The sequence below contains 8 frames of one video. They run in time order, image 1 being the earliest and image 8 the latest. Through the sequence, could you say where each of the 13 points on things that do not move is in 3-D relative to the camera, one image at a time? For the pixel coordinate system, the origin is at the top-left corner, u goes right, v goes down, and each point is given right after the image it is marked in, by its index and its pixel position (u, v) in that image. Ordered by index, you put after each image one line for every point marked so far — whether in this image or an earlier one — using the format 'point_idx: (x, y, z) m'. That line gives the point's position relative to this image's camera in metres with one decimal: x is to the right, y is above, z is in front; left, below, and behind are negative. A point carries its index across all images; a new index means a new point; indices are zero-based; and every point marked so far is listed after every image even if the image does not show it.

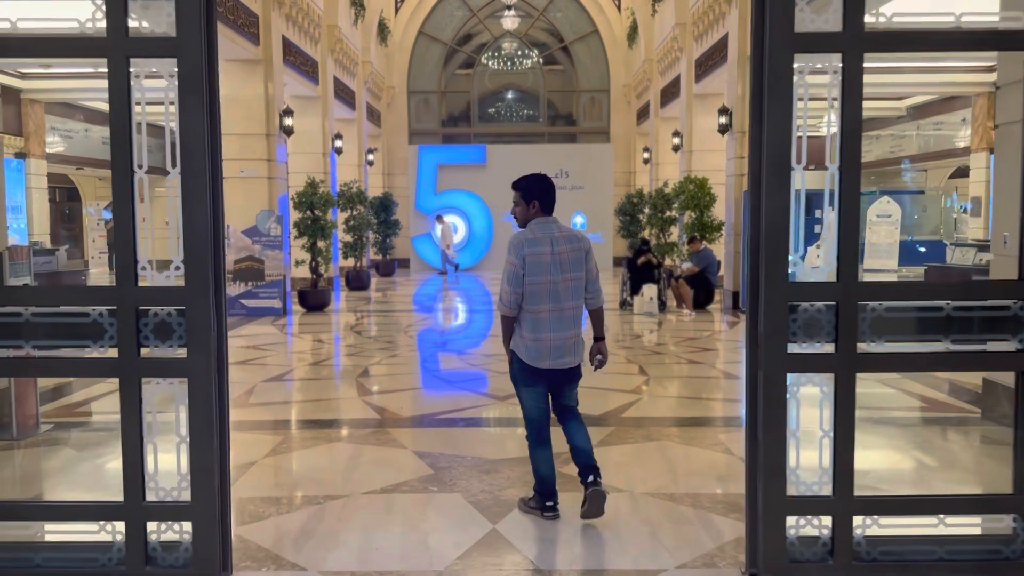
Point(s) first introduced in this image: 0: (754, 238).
0: (+0.9, +0.2, +3.1) m
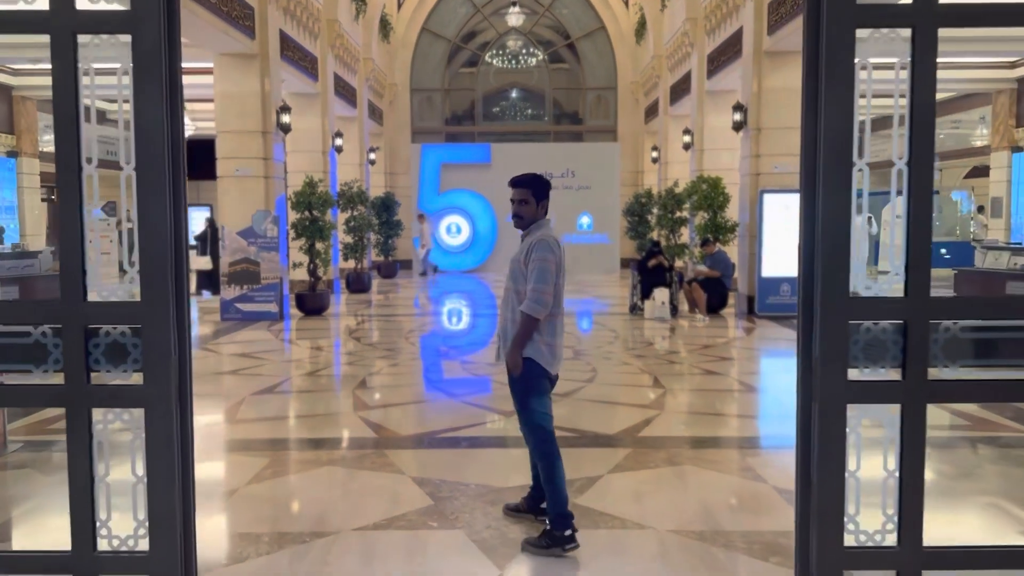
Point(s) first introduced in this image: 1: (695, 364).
0: (+0.9, +0.1, +2.7) m
1: (+1.6, -0.7, +8.2) m
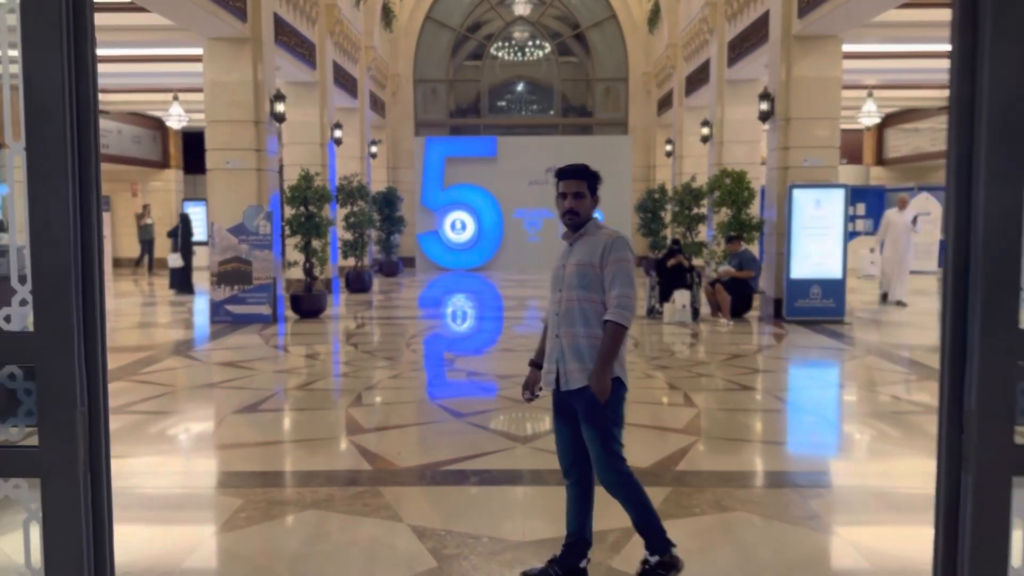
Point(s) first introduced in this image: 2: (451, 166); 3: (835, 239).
0: (+1.0, +0.1, +1.9) m
1: (+1.7, -0.8, +7.4) m
2: (-1.4, +2.8, +19.3) m
3: (+3.8, +0.6, +9.9) m
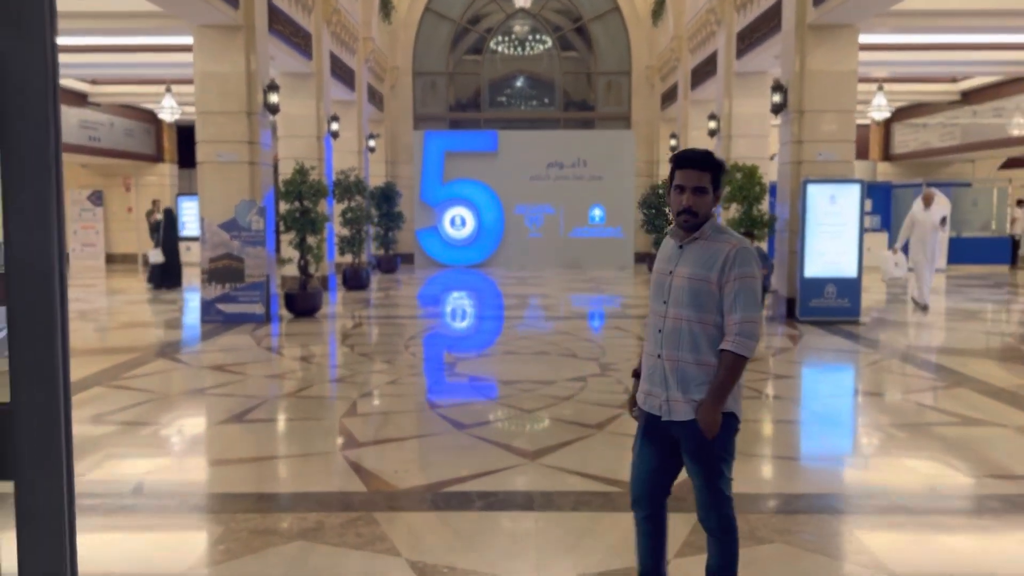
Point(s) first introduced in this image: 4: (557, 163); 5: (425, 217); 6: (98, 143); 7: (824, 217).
0: (+1.1, 0.0, +1.5) m
1: (+1.7, -0.8, +7.1) m
2: (-1.4, +2.9, +19.0) m
3: (+3.8, +0.6, +9.5) m
4: (+1.0, +2.8, +19.0) m
5: (-1.9, +1.6, +18.9) m
6: (-8.6, +3.0, +17.5) m
7: (+3.5, +0.8, +9.5) m
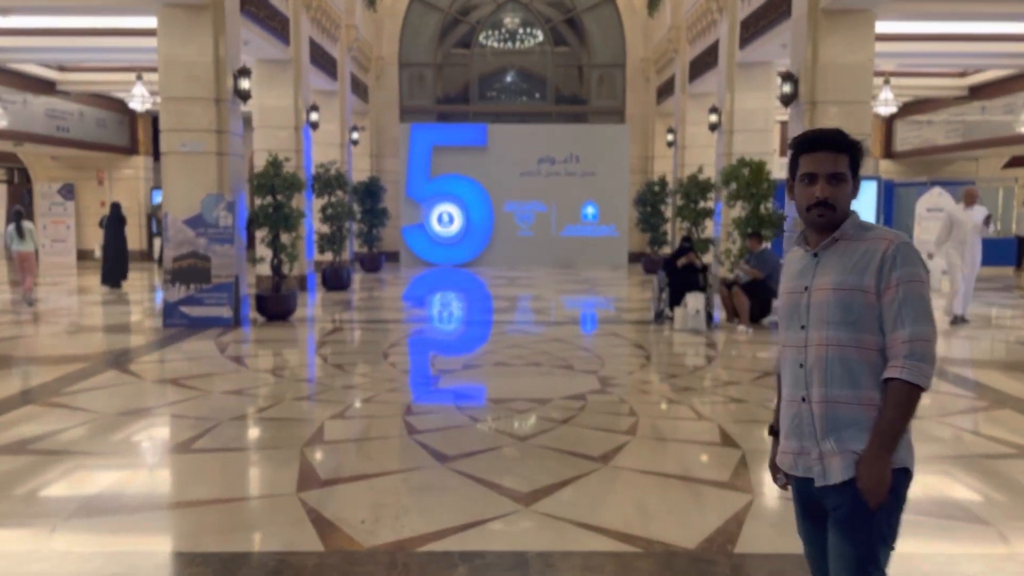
0: (+1.1, 0.0, +0.8) m
1: (+1.7, -0.8, +6.4) m
2: (-1.6, +2.9, +18.2) m
3: (+3.7, +0.5, +8.9) m
4: (+0.8, +2.8, +18.3) m
5: (-2.2, +1.6, +18.2) m
6: (-8.8, +3.0, +16.7) m
7: (+3.4, +0.7, +8.9) m
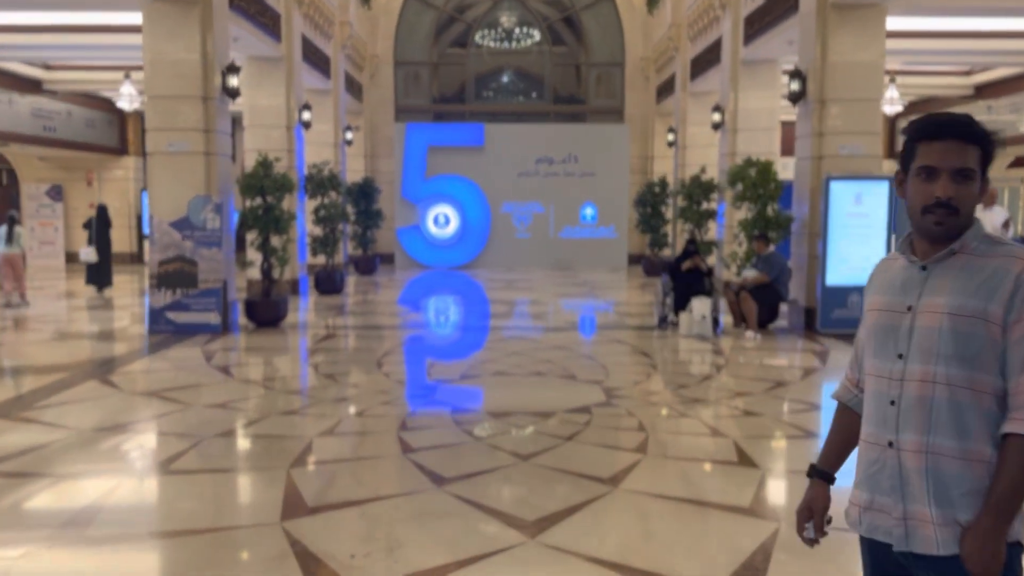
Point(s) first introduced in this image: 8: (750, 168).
0: (+1.1, -0.1, +0.5) m
1: (+1.7, -0.9, +6.1) m
2: (-1.7, +2.8, +17.9) m
3: (+3.7, +0.5, +8.6) m
4: (+0.7, +2.8, +18.0) m
5: (-2.2, +1.6, +17.8) m
6: (-8.8, +3.0, +16.3) m
7: (+3.4, +0.7, +8.6) m
8: (+2.6, +1.3, +9.2) m
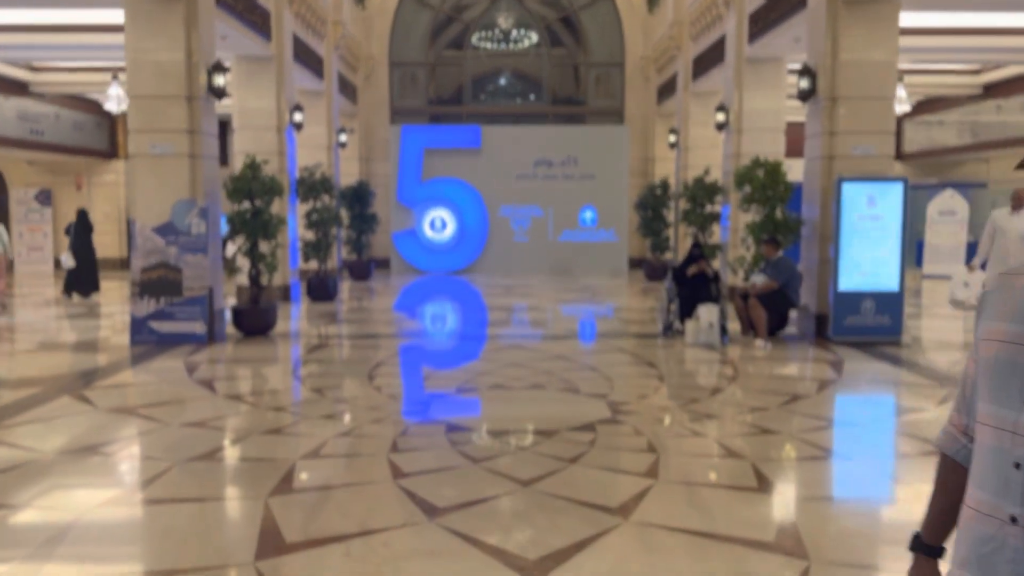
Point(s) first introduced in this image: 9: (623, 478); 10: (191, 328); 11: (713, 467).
0: (+1.1, -0.1, +0.1) m
1: (+1.7, -0.9, +5.7) m
2: (-1.7, +2.7, +17.5) m
3: (+3.7, +0.4, +8.2) m
4: (+0.7, +2.7, +17.6) m
5: (-2.3, +1.4, +17.4) m
6: (-8.9, +2.9, +15.9) m
7: (+3.4, +0.6, +8.2) m
8: (+2.6, +1.2, +8.9) m
9: (+0.6, -1.0, +4.3) m
10: (-3.2, -0.4, +8.5) m
11: (+1.1, -1.0, +4.7) m
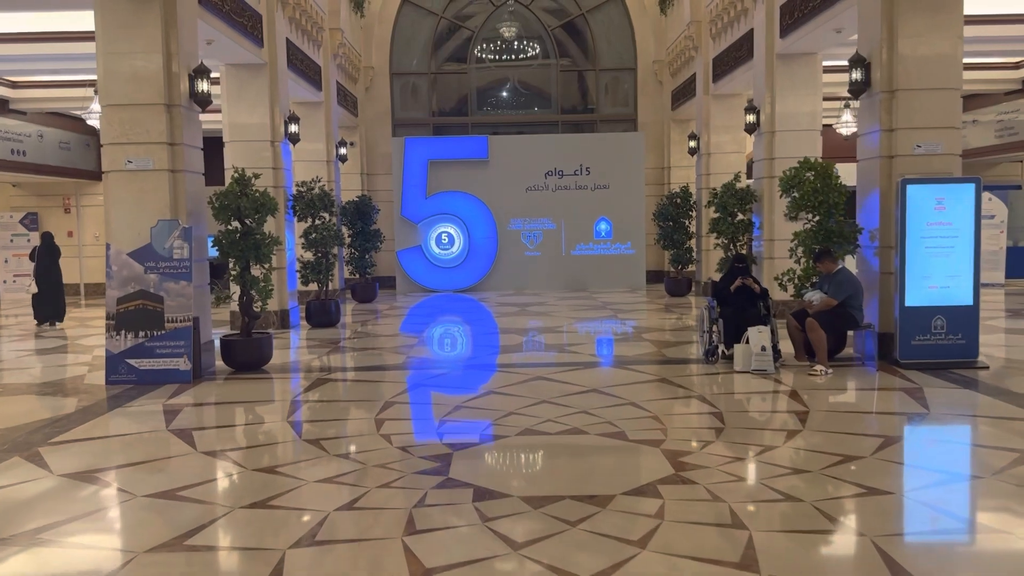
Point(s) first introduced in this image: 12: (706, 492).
0: (+1.3, -0.2, -0.8) m
1: (+1.9, -1.1, +4.7) m
2: (-1.5, +2.3, +16.6) m
3: (+3.9, +0.3, +7.2) m
4: (+0.9, +2.3, +16.7) m
5: (-2.1, +1.0, +16.5) m
6: (-8.7, +2.3, +15.1) m
7: (+3.6, +0.5, +7.2) m
8: (+2.8, +1.1, +7.9) m
9: (+0.8, -1.1, +3.4) m
10: (-3.0, -0.7, +7.6) m
11: (+1.3, -1.1, +3.7) m
12: (+1.0, -1.0, +4.4) m
